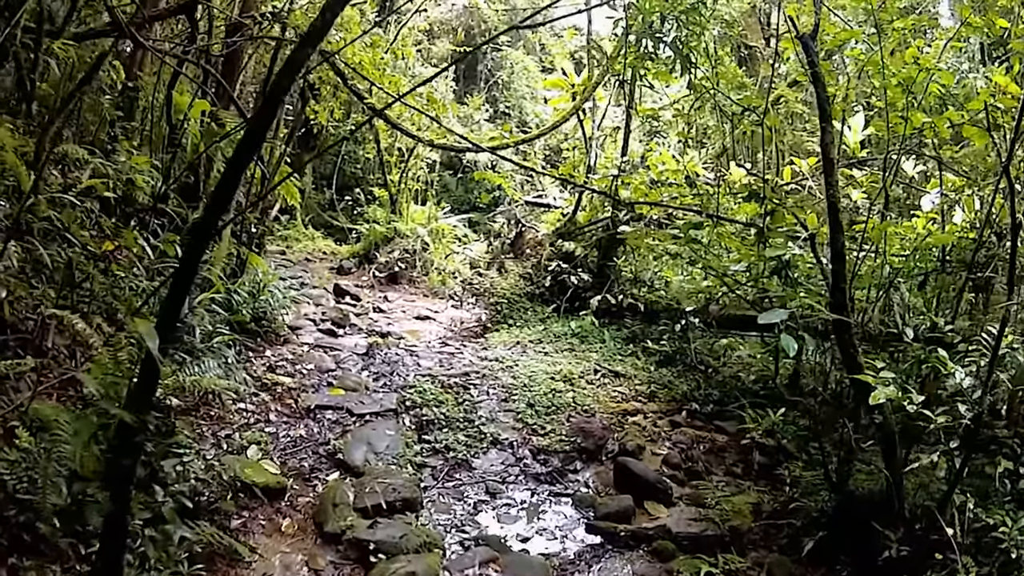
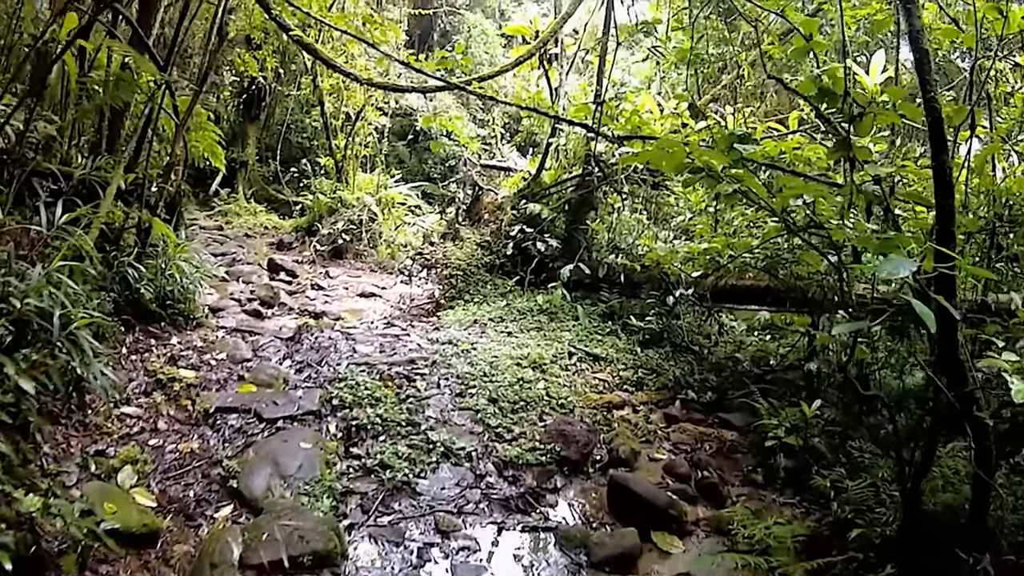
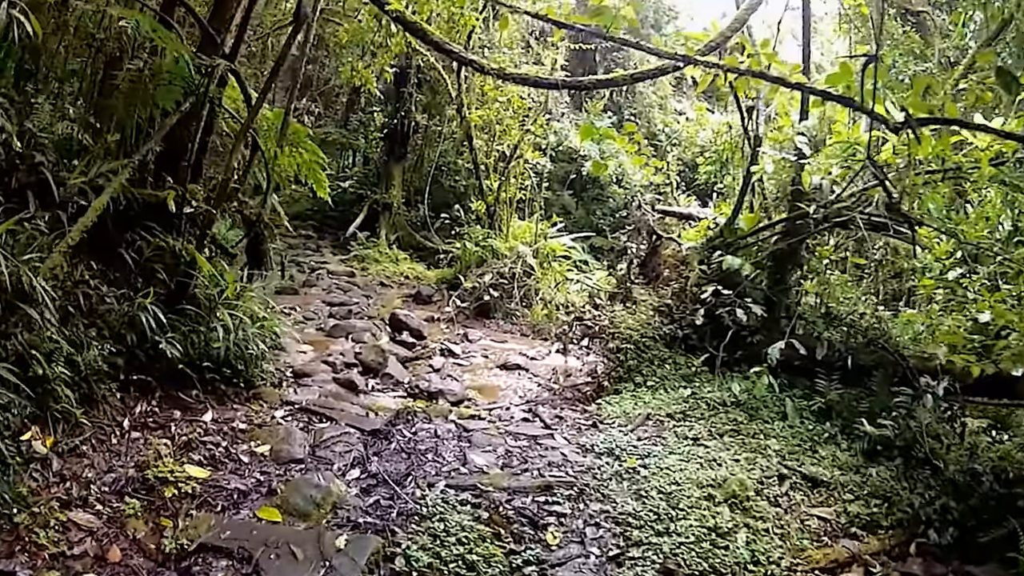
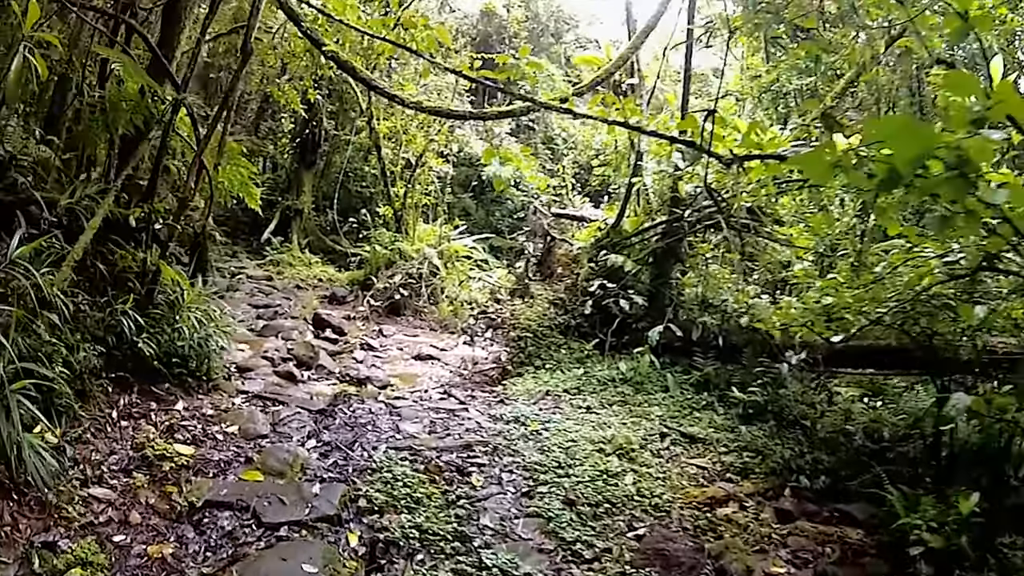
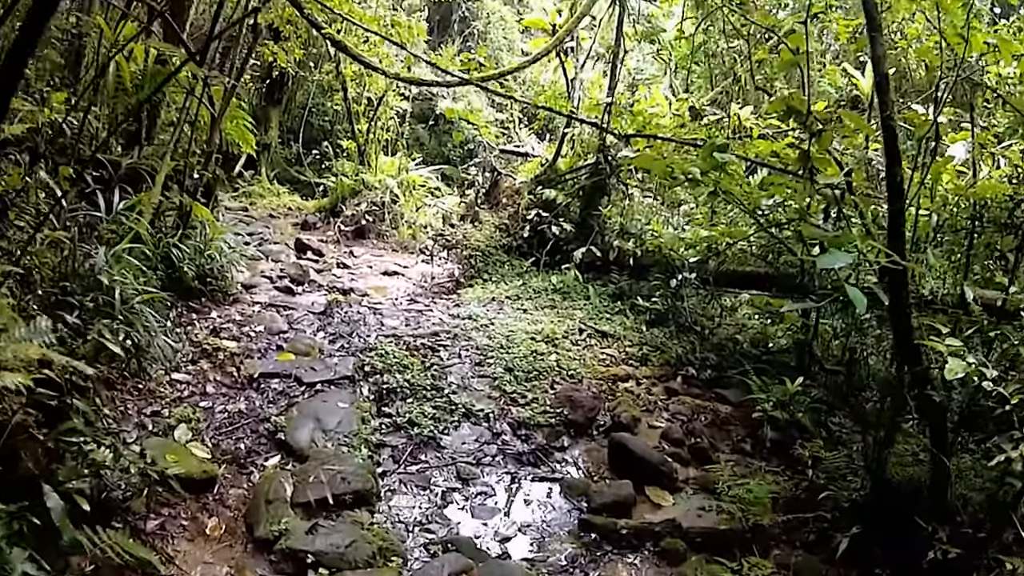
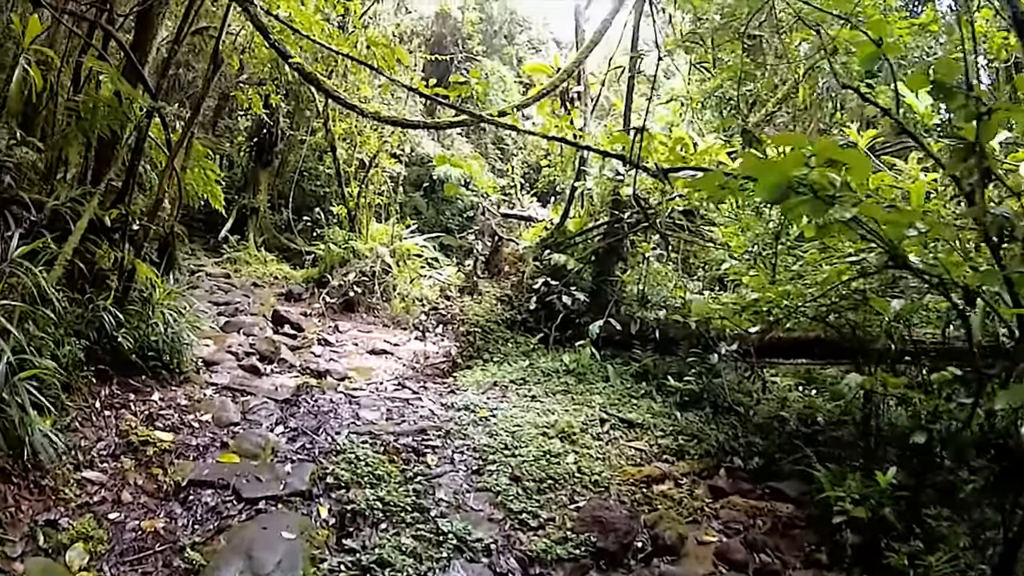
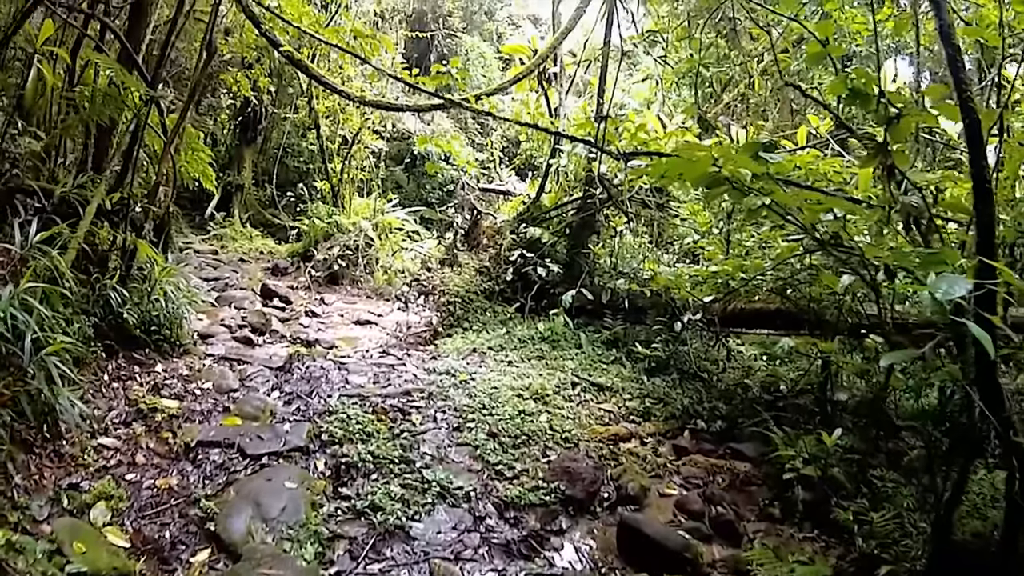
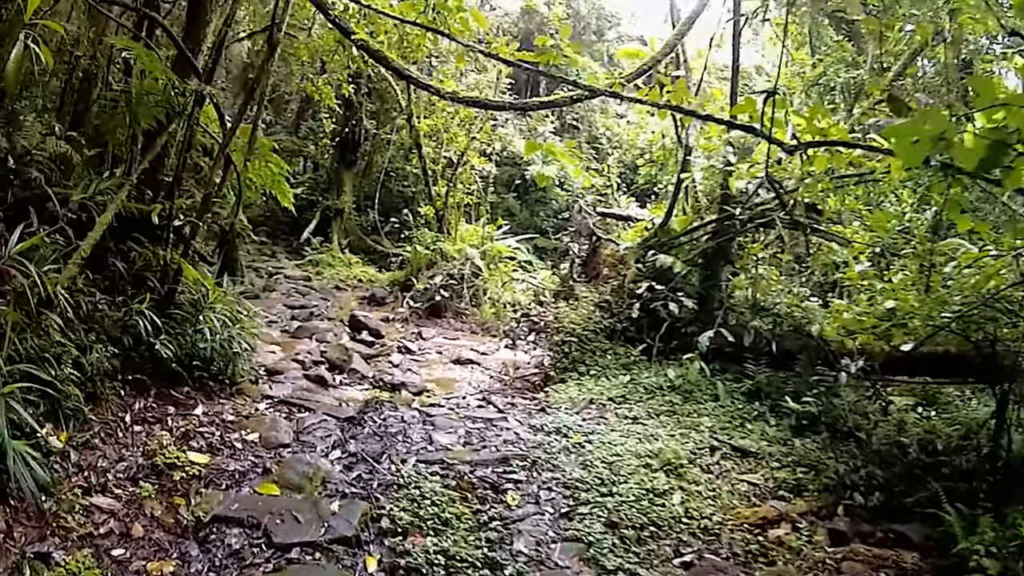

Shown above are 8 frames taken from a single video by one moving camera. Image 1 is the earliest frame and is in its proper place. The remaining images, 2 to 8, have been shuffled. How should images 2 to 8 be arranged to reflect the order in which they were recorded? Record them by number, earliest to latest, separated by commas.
5, 2, 7, 6, 4, 8, 3
